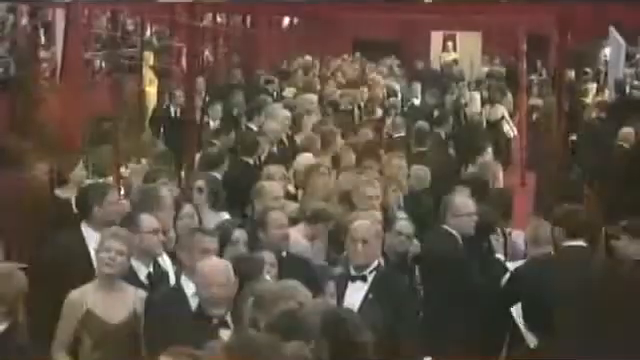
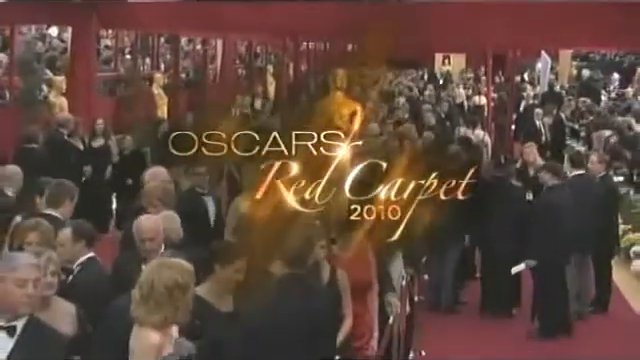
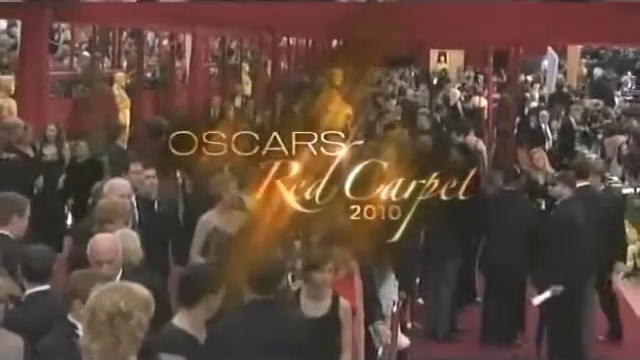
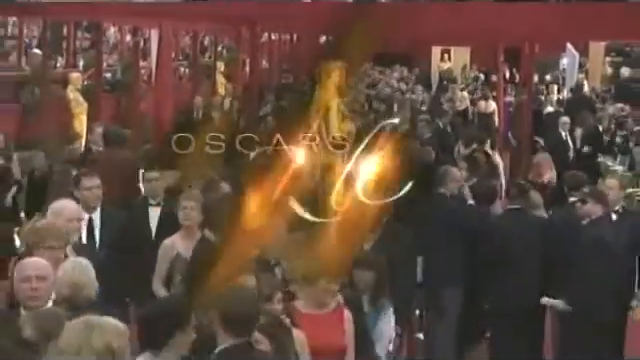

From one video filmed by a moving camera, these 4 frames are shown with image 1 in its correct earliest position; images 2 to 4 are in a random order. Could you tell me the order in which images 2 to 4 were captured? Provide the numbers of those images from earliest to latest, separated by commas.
4, 3, 2
